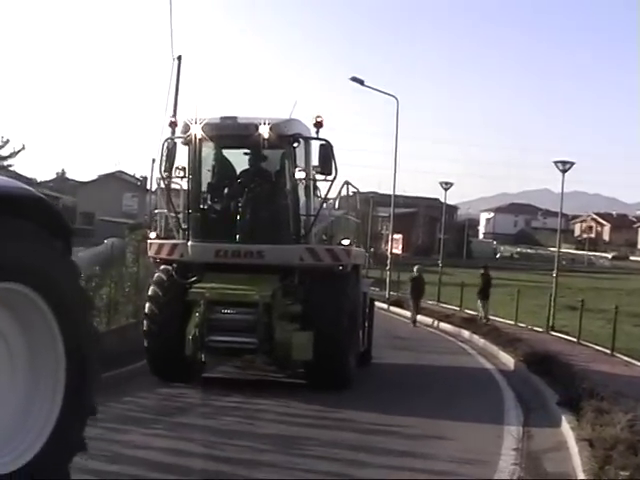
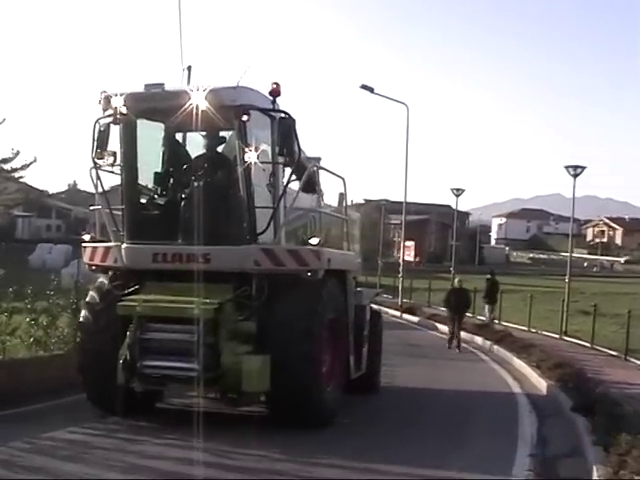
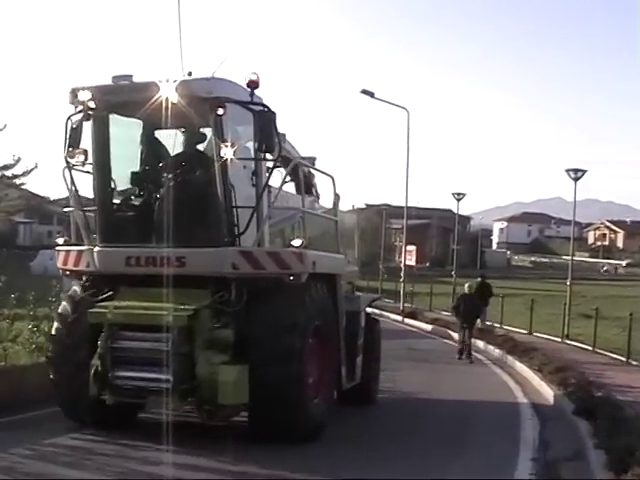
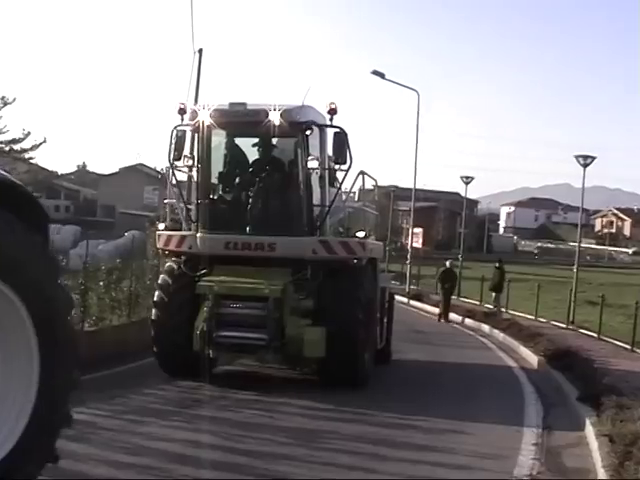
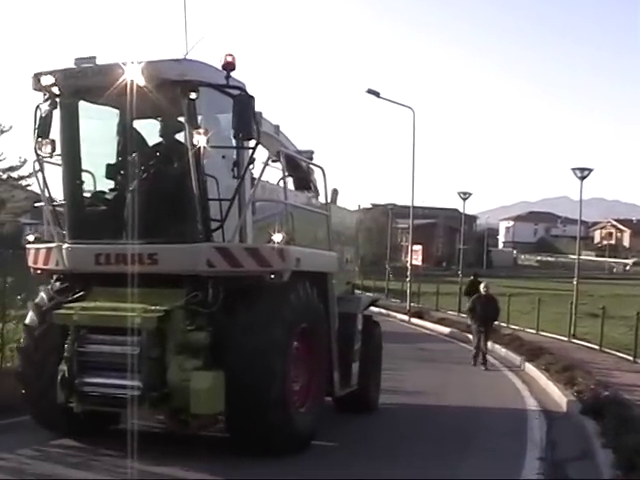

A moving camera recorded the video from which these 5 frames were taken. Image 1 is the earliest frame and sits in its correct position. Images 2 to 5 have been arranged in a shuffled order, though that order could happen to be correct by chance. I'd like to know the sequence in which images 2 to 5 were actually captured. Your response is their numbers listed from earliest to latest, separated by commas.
4, 2, 3, 5
